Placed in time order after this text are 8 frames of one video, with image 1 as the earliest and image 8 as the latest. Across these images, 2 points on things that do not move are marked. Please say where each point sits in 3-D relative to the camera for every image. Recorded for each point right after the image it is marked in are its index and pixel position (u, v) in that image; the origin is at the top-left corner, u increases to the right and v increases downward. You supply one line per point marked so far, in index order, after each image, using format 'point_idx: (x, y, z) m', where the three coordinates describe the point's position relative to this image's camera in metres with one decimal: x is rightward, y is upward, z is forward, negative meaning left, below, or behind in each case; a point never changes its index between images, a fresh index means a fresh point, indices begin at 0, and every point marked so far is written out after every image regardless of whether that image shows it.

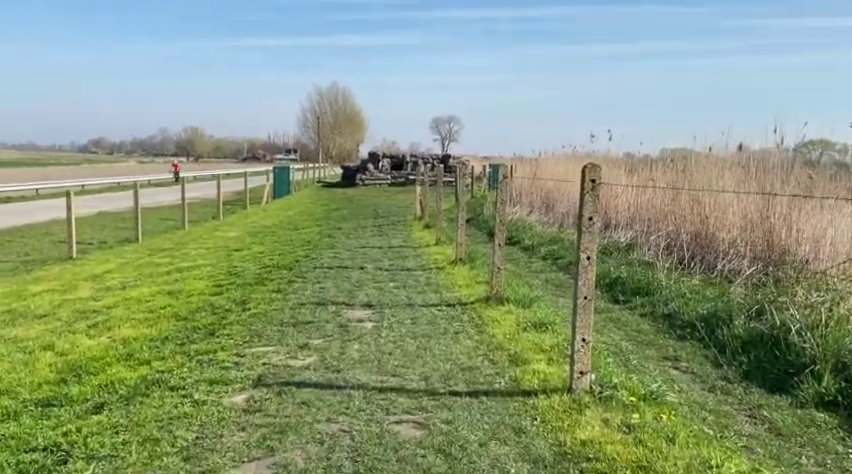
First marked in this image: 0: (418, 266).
0: (-0.1, -0.4, +10.3) m
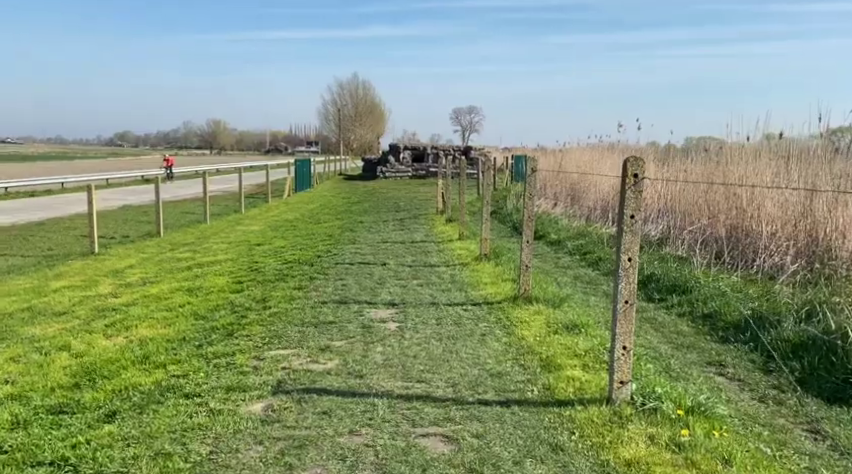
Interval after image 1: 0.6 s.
0: (+0.2, -0.3, +10.0) m
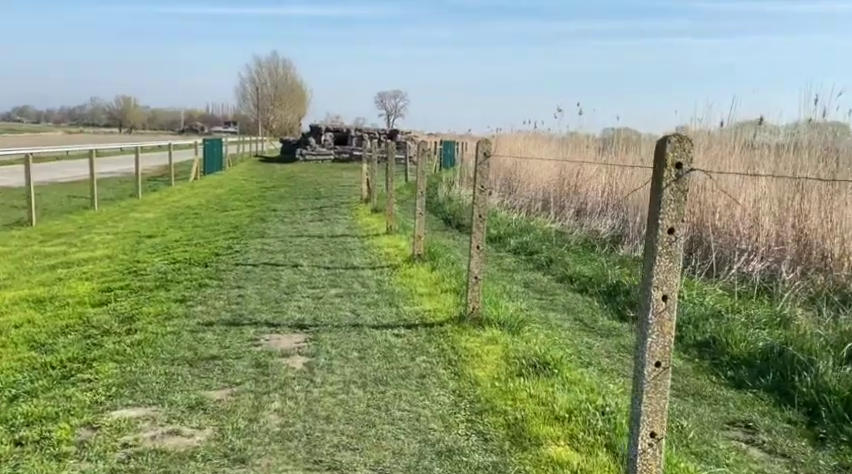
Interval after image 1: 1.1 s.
0: (-0.7, -0.3, +8.3) m
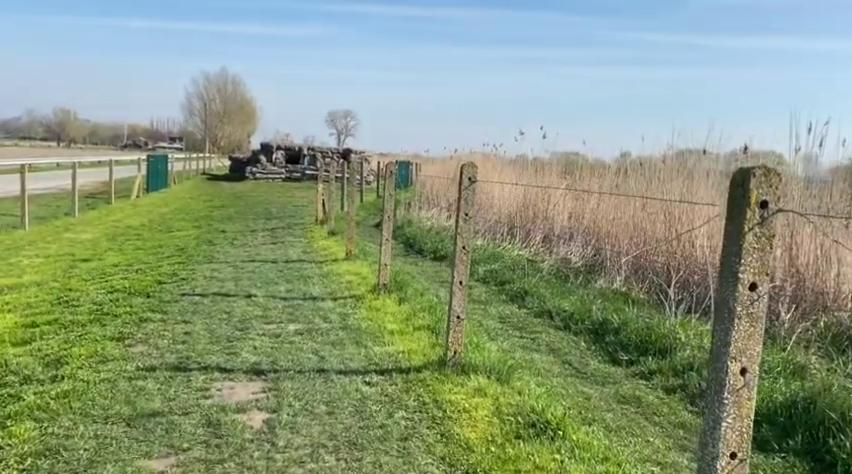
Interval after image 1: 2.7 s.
0: (-1.0, -0.6, +7.7) m
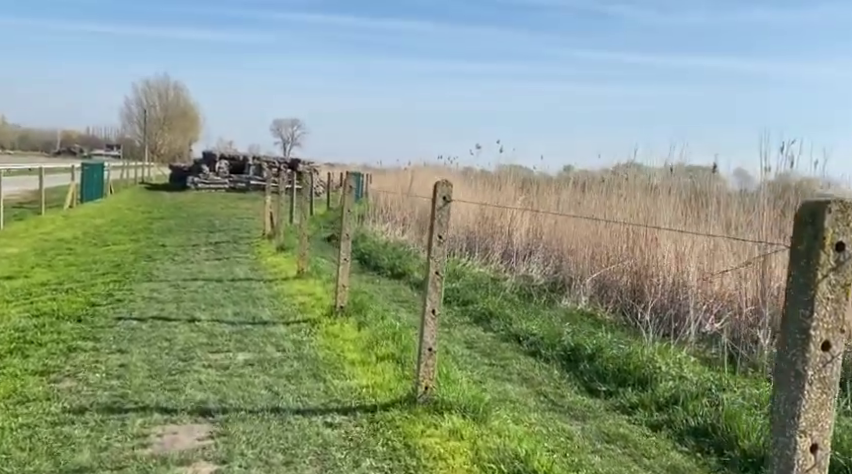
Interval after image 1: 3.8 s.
0: (-1.4, -0.8, +7.1) m
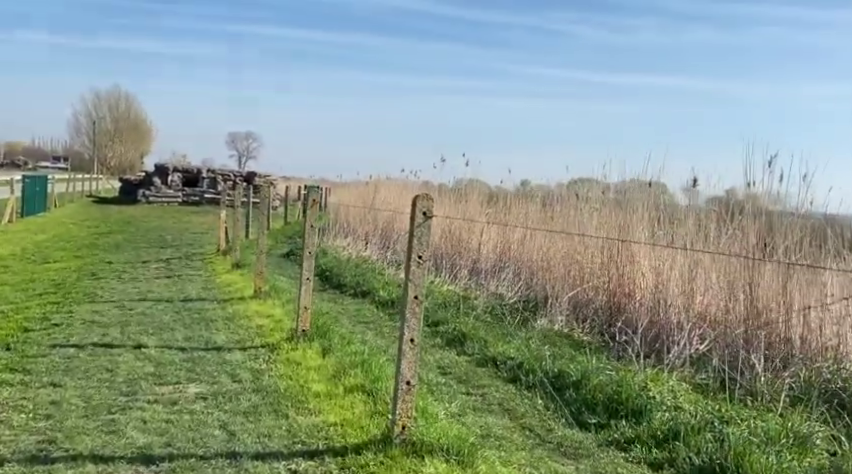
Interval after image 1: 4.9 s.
0: (-1.7, -0.9, +6.5) m
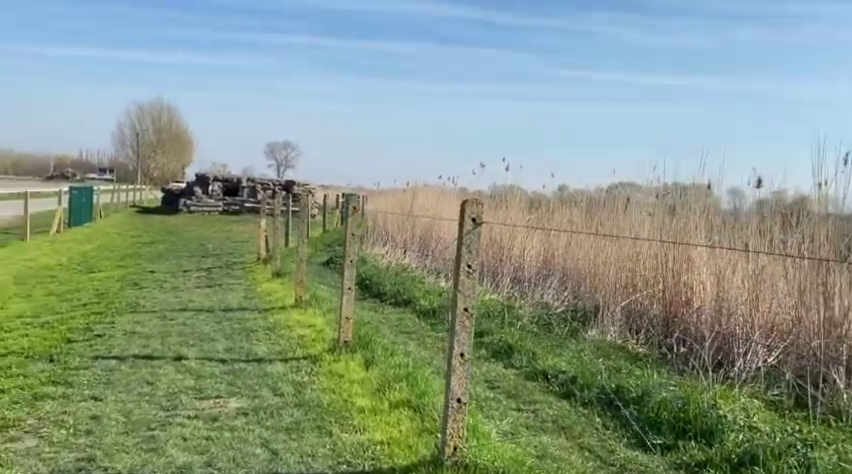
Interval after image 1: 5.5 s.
0: (-1.3, -1.0, +6.4) m
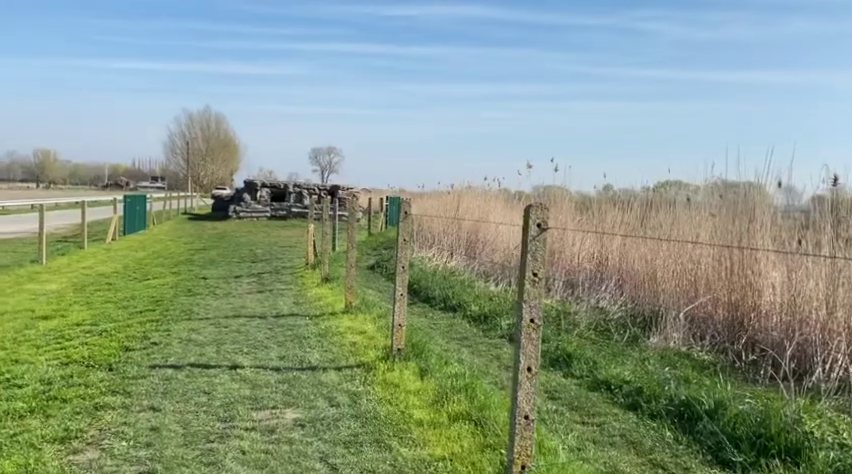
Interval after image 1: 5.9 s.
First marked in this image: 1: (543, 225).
0: (-0.8, -1.1, +6.3) m
1: (+0.6, +0.1, +3.6) m
